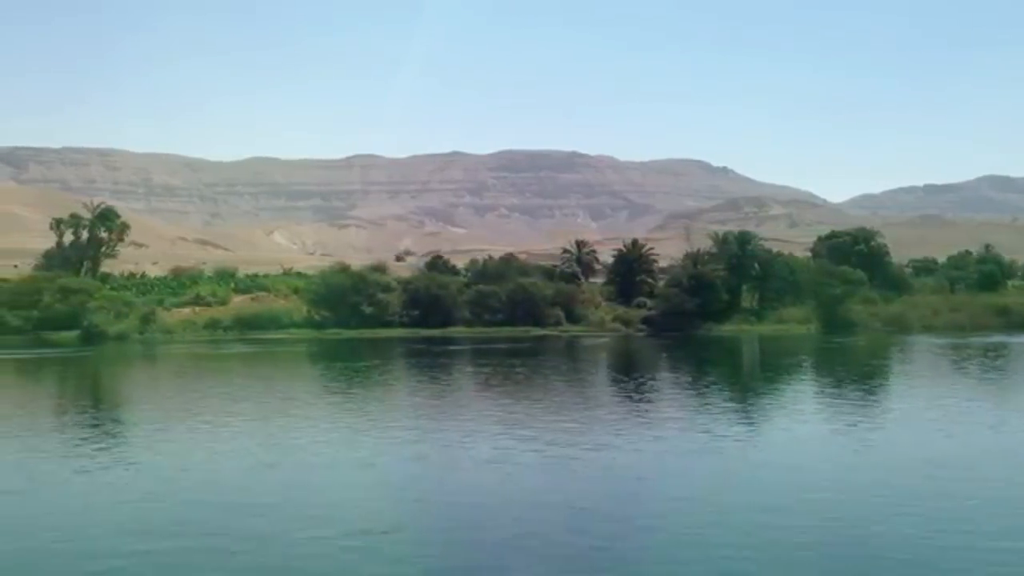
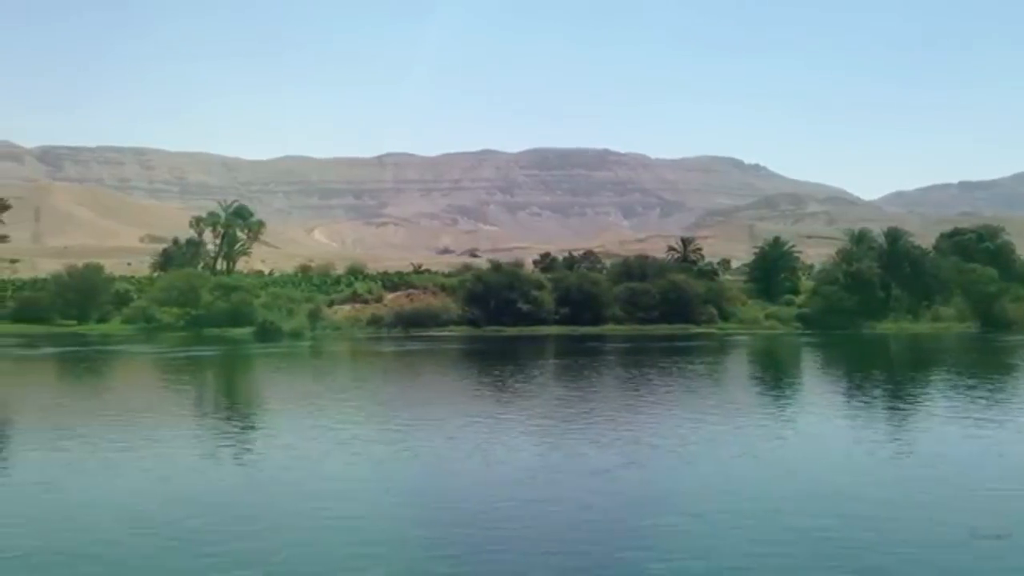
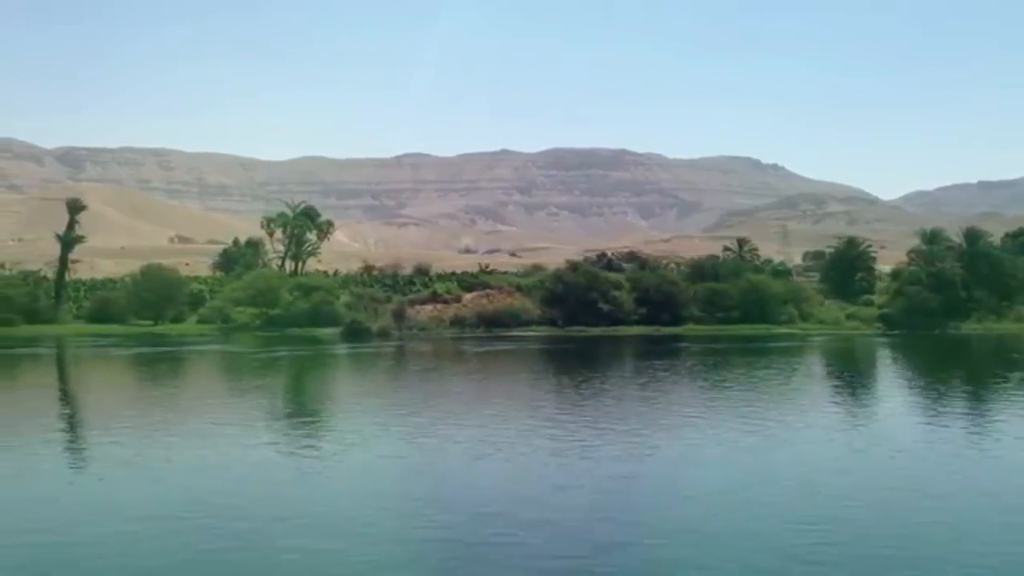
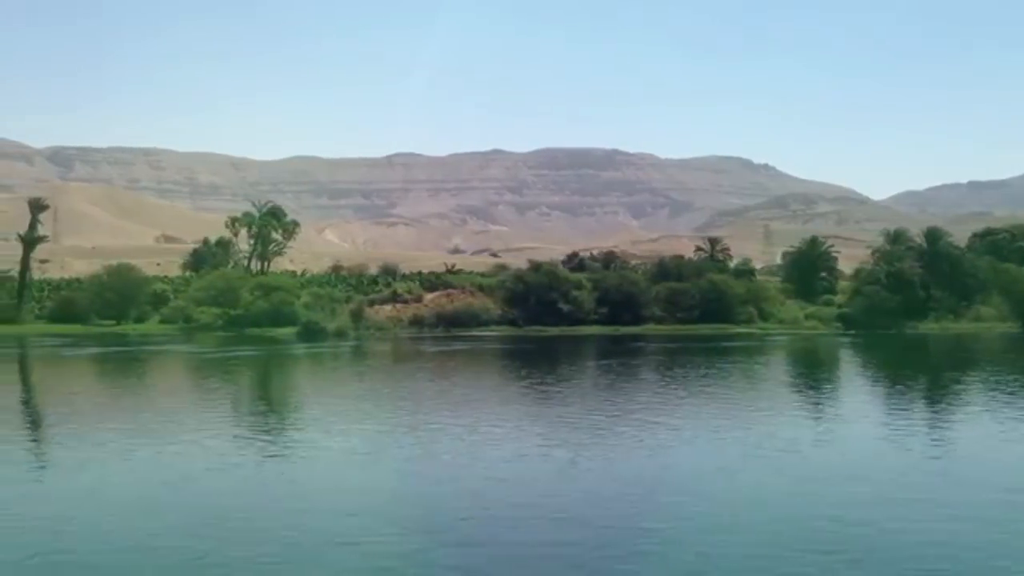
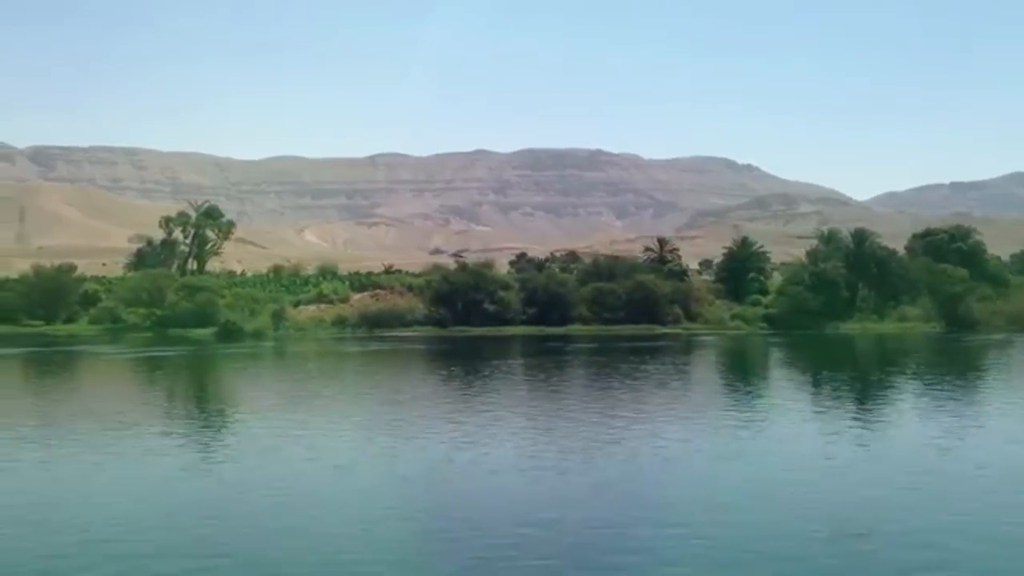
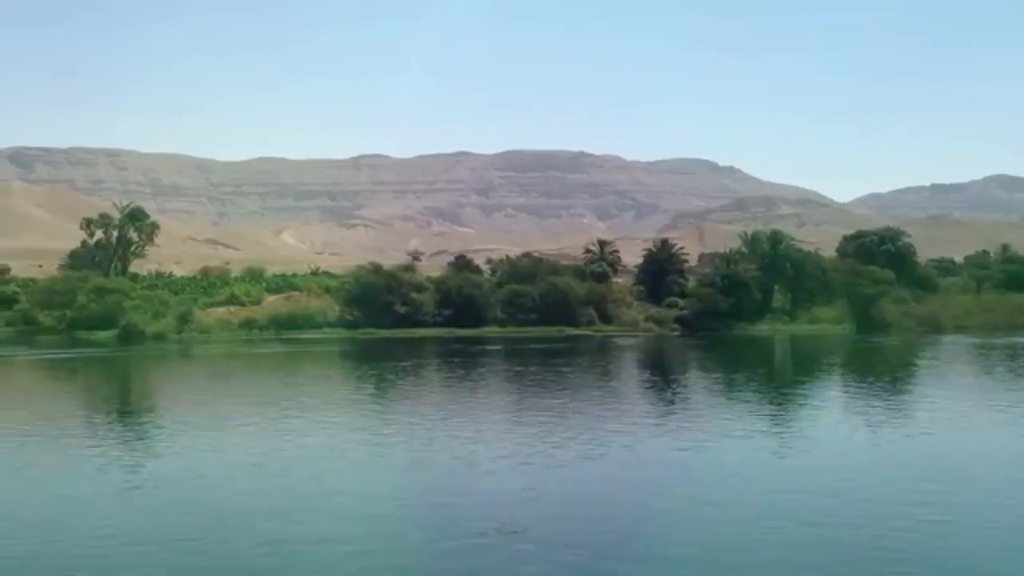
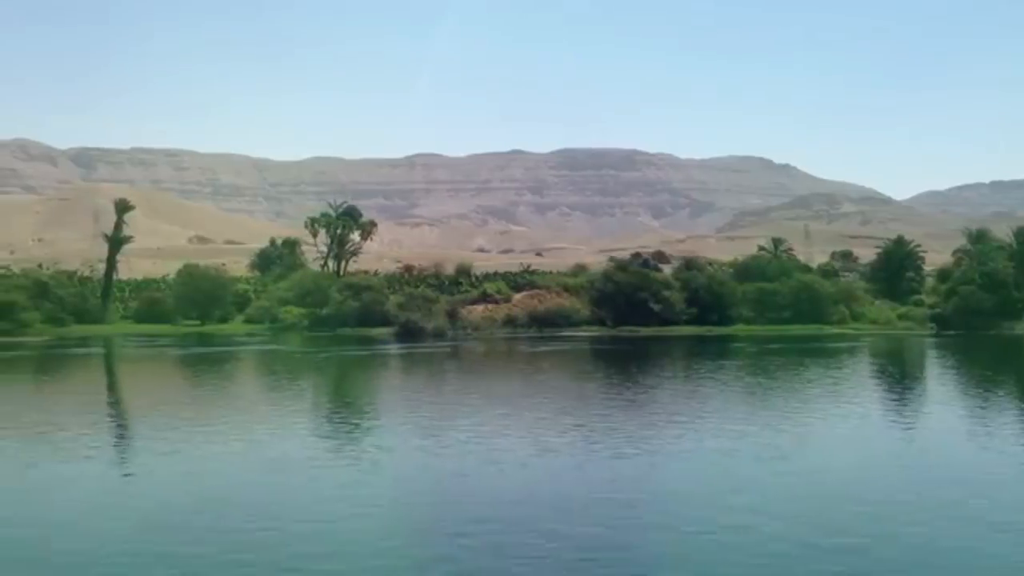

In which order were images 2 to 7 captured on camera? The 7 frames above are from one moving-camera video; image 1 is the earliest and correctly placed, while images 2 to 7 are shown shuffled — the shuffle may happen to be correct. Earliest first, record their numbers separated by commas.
6, 5, 2, 4, 3, 7
